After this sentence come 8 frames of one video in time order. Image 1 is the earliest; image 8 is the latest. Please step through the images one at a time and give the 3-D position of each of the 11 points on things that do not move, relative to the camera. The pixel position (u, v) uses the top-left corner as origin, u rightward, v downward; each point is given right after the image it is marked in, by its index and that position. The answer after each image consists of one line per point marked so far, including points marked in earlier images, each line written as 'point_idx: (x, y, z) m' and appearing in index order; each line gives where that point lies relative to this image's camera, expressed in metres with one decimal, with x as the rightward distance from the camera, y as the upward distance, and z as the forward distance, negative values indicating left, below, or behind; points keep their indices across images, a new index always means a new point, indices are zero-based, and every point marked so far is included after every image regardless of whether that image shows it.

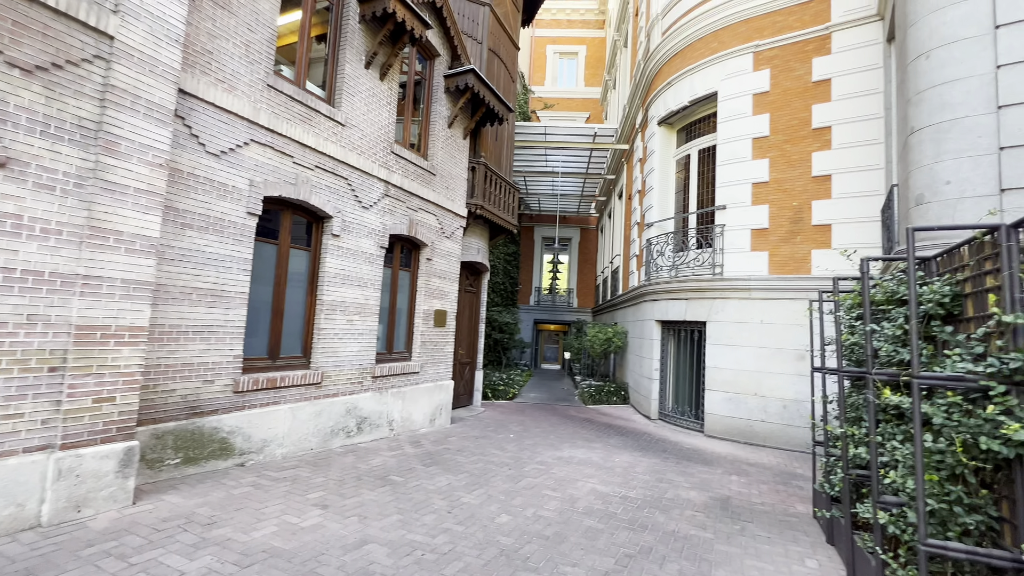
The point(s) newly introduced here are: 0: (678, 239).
0: (+3.4, +1.0, +9.6) m
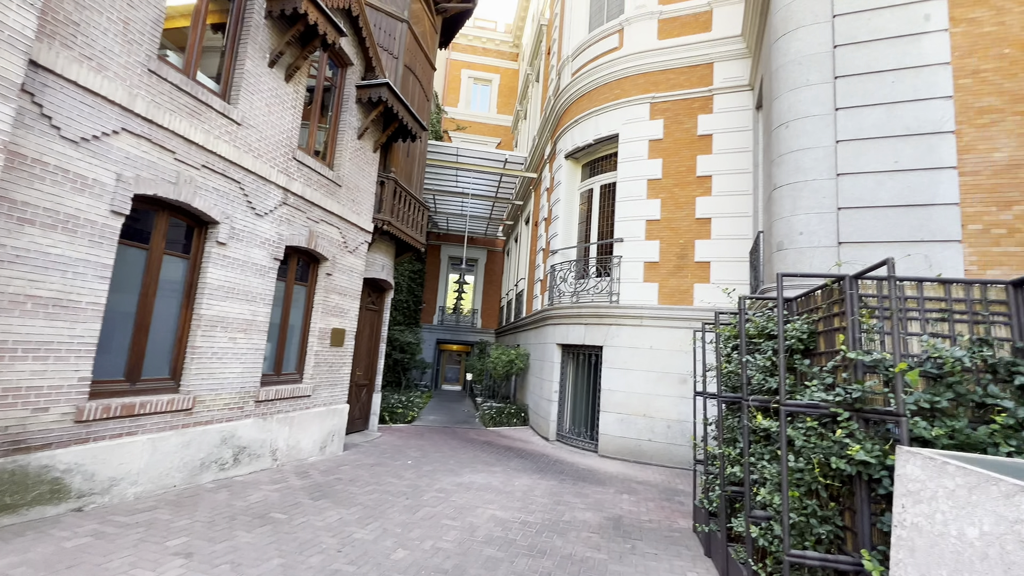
0: (+1.5, +0.5, +10.2) m
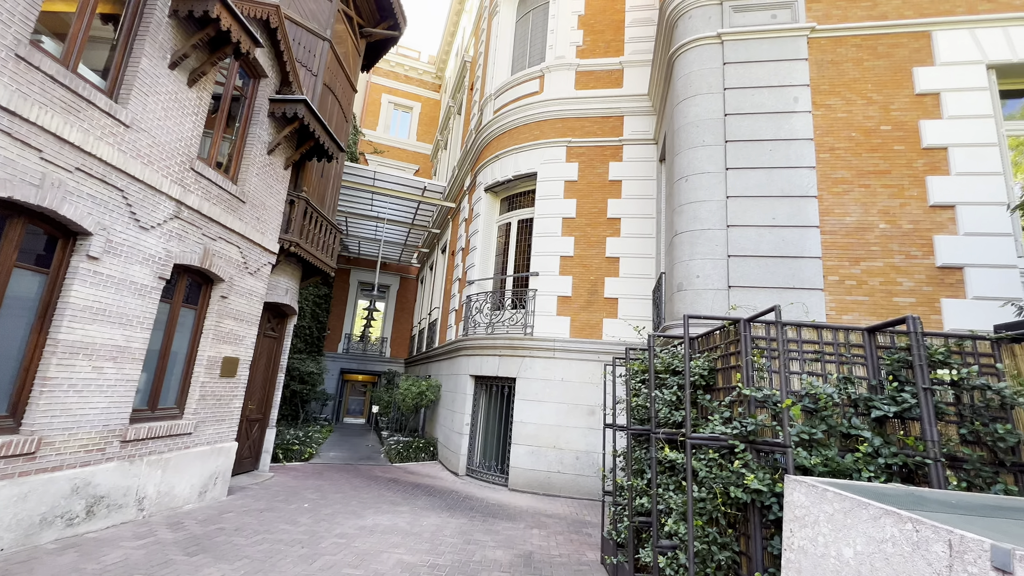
0: (-0.4, -0.2, +10.2) m
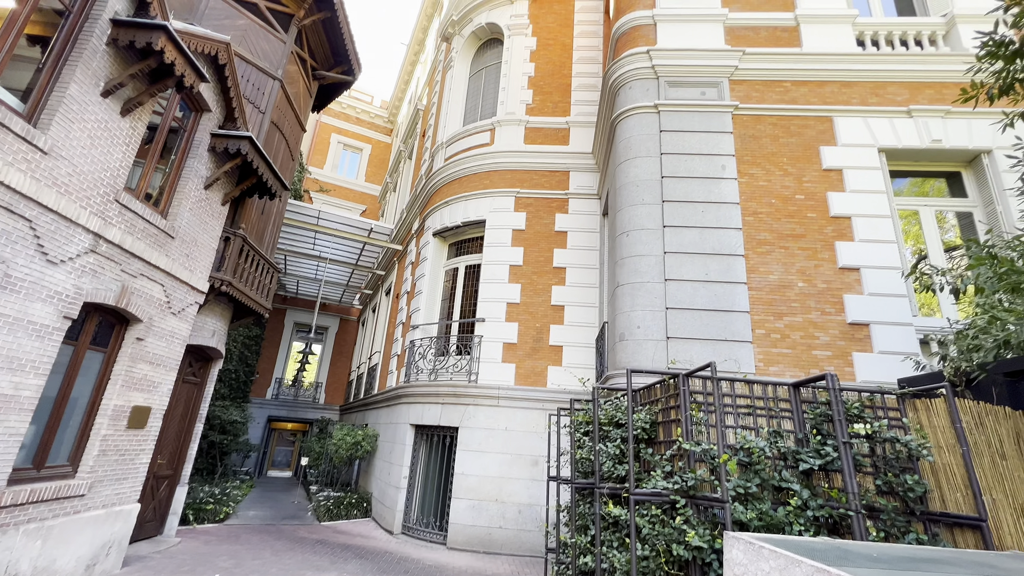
0: (-1.6, -1.2, +10.1) m
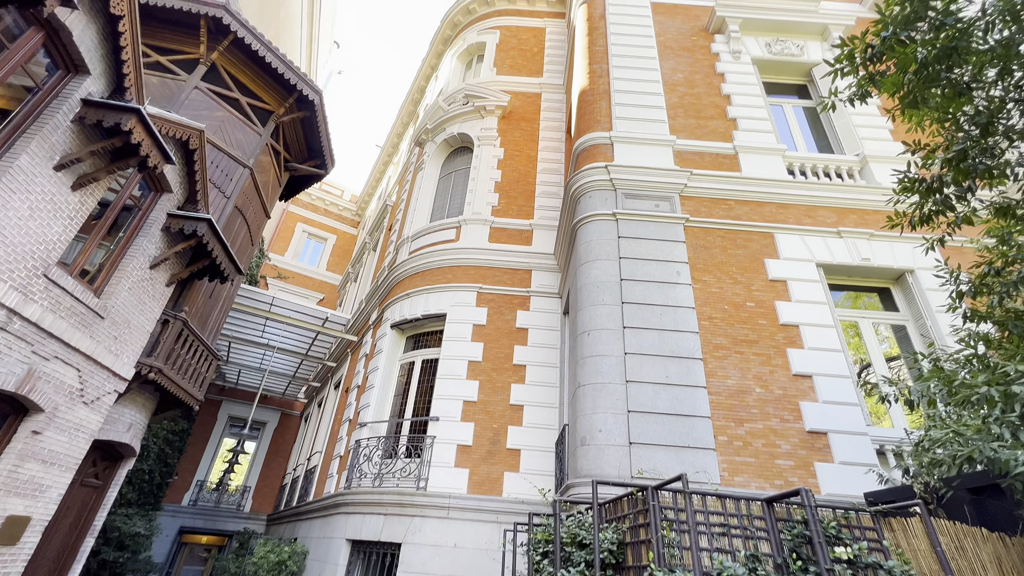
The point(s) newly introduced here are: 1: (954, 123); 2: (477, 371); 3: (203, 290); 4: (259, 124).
0: (-2.5, -3.1, +9.3) m
1: (+3.7, +1.4, +3.9) m
2: (-0.7, -1.7, +9.5) m
3: (-5.4, 0.0, +8.2) m
4: (-5.1, +3.3, +9.4) m
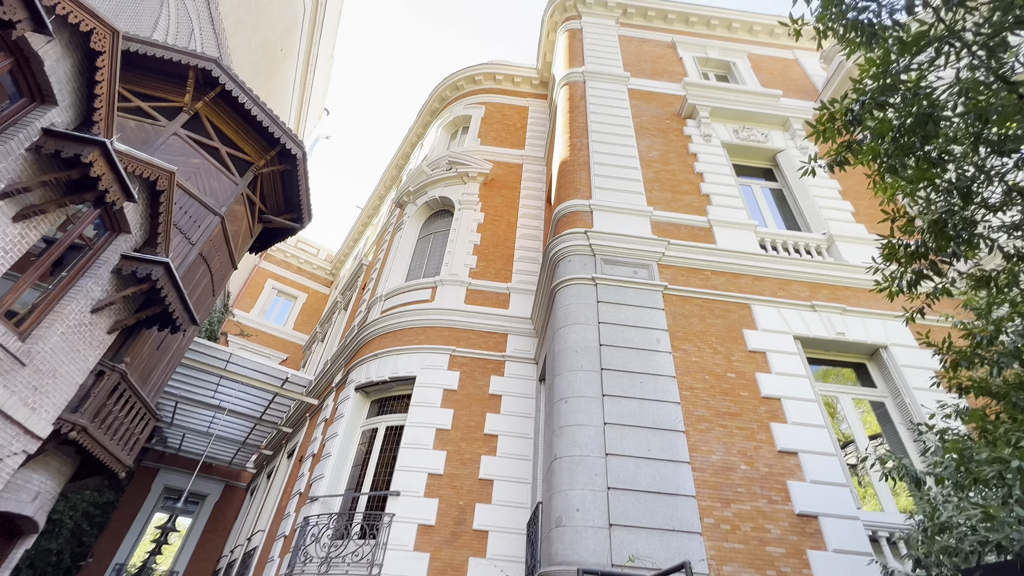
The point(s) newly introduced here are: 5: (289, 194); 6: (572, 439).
0: (-3.1, -4.2, +8.3) m
1: (+3.5, +0.8, +4.0) m
2: (-1.3, -2.9, +8.9) m
3: (-5.9, -0.8, +7.5) m
4: (-5.5, +2.3, +9.3) m
5: (-5.1, +2.2, +10.7) m
6: (+0.8, -2.0, +6.3) m
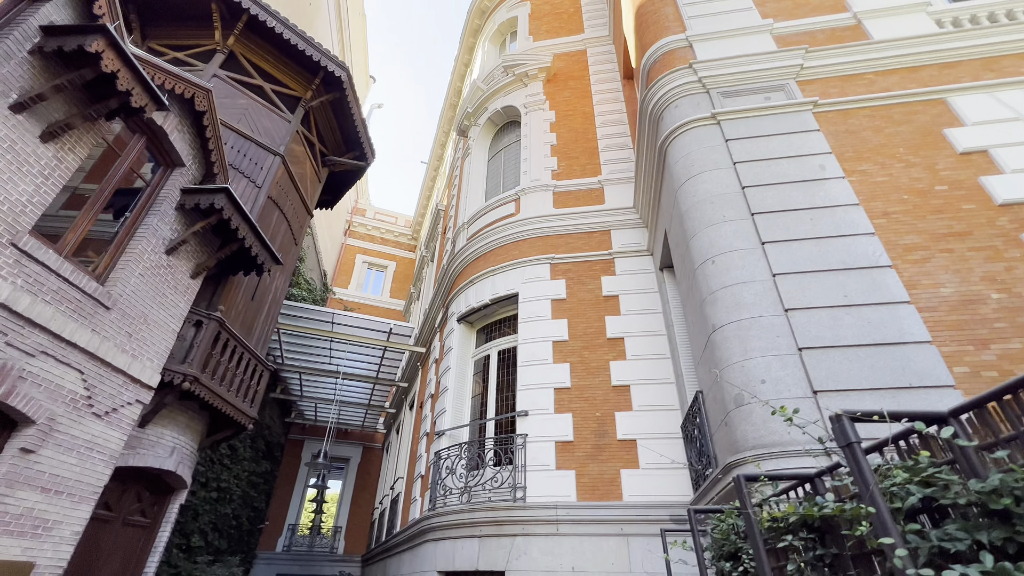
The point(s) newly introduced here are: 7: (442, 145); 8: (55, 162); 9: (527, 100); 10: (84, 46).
0: (-0.7, -2.7, +7.7) m
1: (+4.0, +2.9, +1.8) m
2: (+0.9, -1.1, +7.8) m
3: (-4.2, -0.1, +7.2) m
4: (-4.2, +3.3, +8.6) m
5: (-3.6, +3.4, +9.9) m
6: (+2.3, -0.1, +4.9) m
7: (-2.9, +6.1, +19.3) m
8: (-4.3, +1.1, +4.5) m
9: (+0.4, +4.8, +11.7) m
10: (-3.8, +2.1, +4.2) m
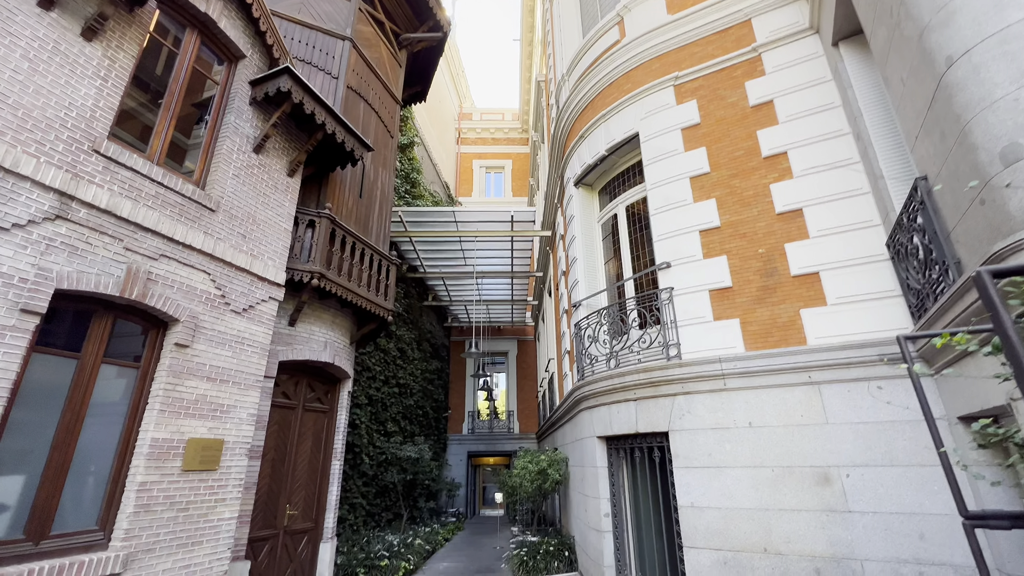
0: (+1.5, -0.4, +7.0) m
1: (+3.2, +4.3, -0.9) m
2: (+2.7, +1.4, +6.3) m
3: (-2.5, +1.5, +7.1) m
4: (-2.8, +5.0, +7.8) m
5: (-1.9, +5.5, +8.8) m
6: (+3.0, +1.8, +3.0) m
7: (+0.6, +10.4, +16.9) m
8: (-3.5, +1.9, +4.4) m
9: (+2.0, +7.9, +9.1) m
10: (-3.4, +2.9, +3.8) m
